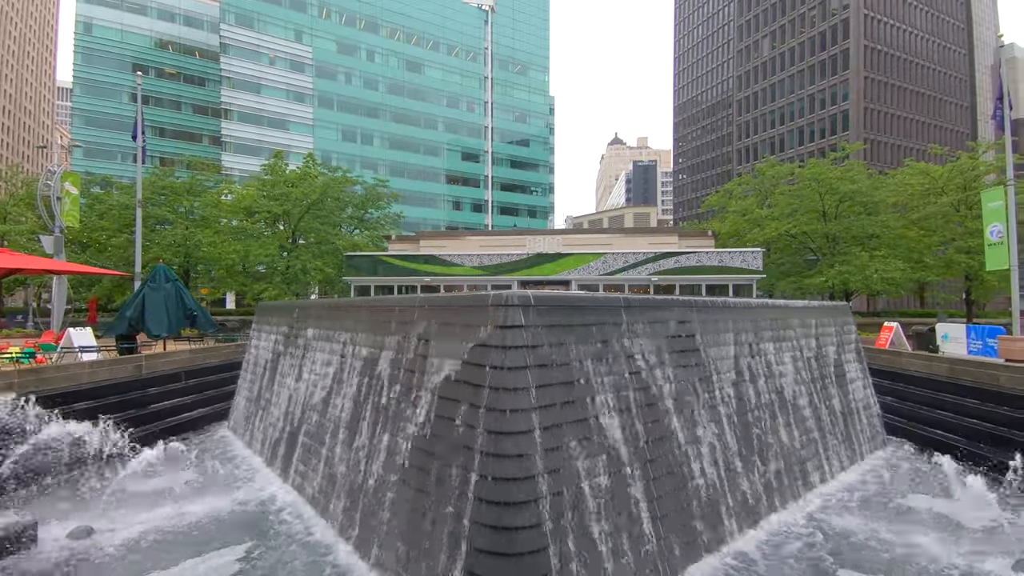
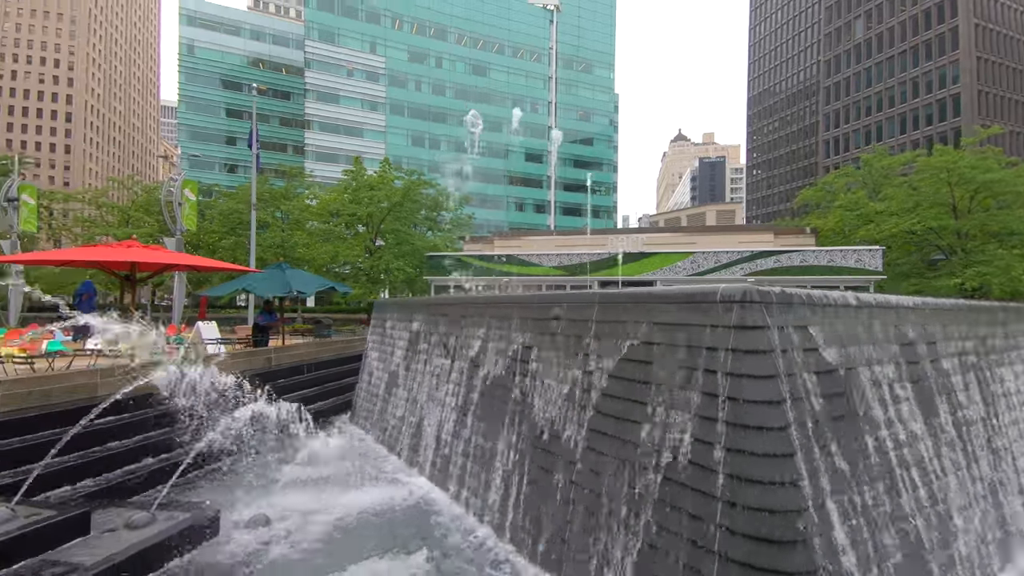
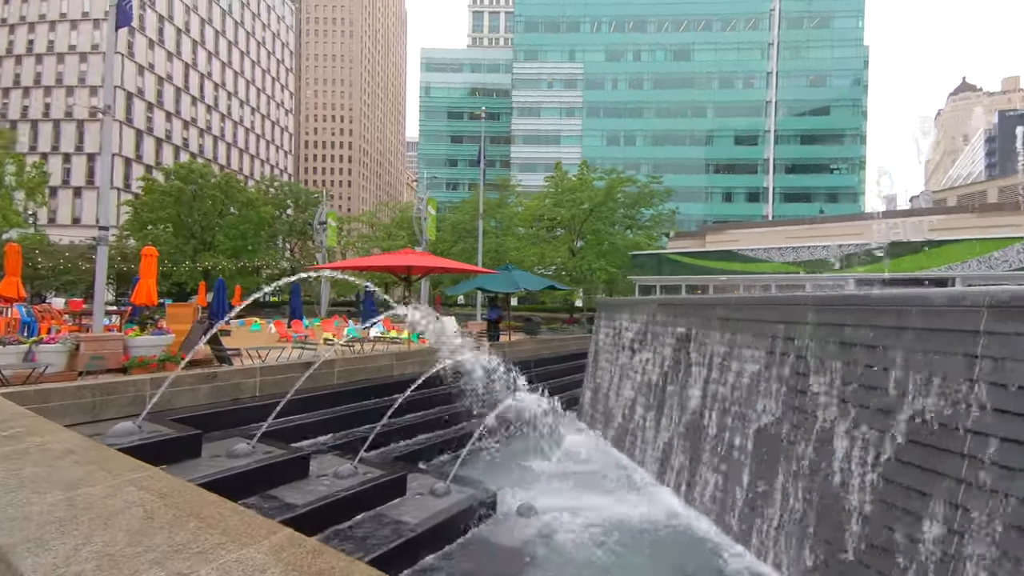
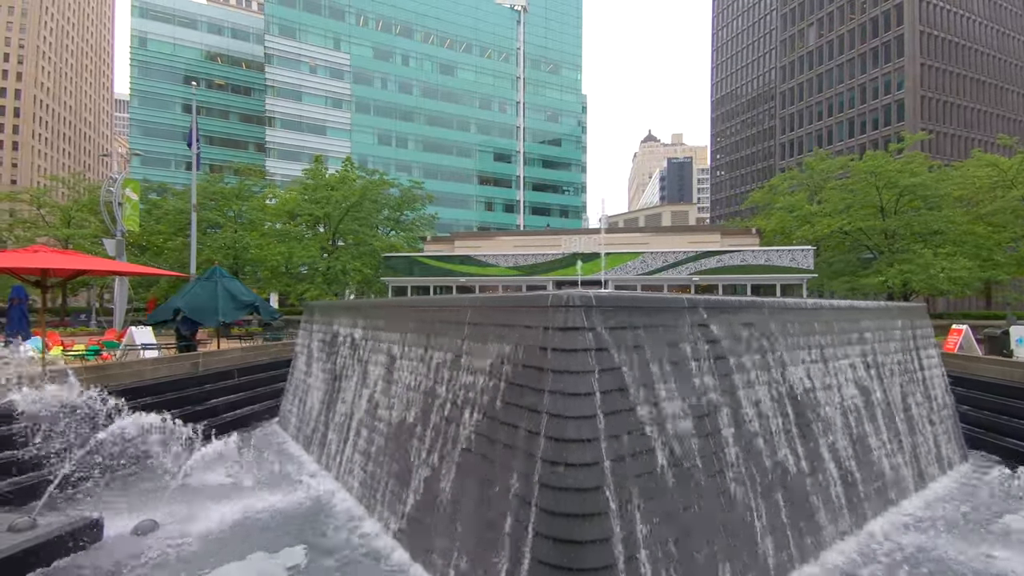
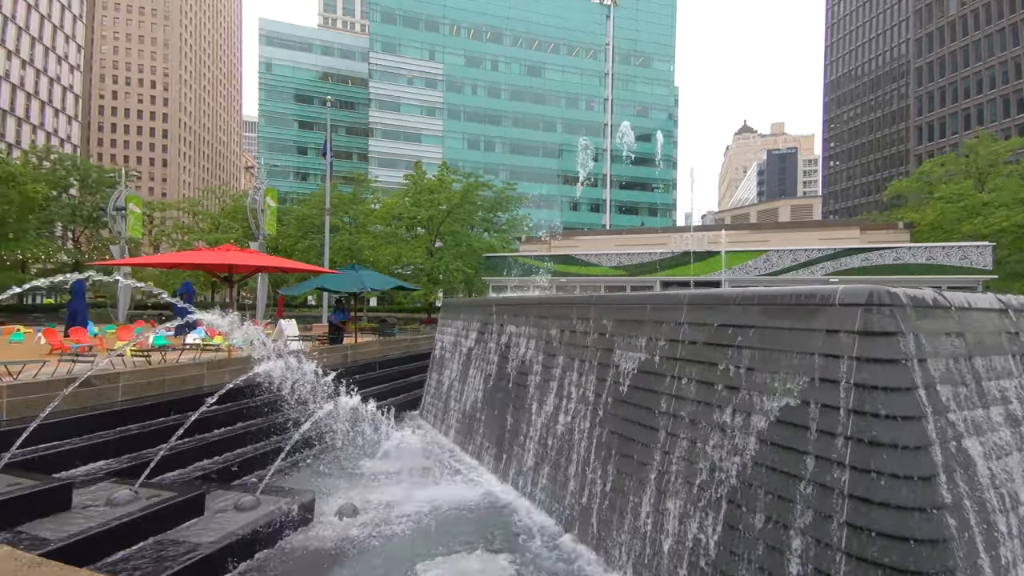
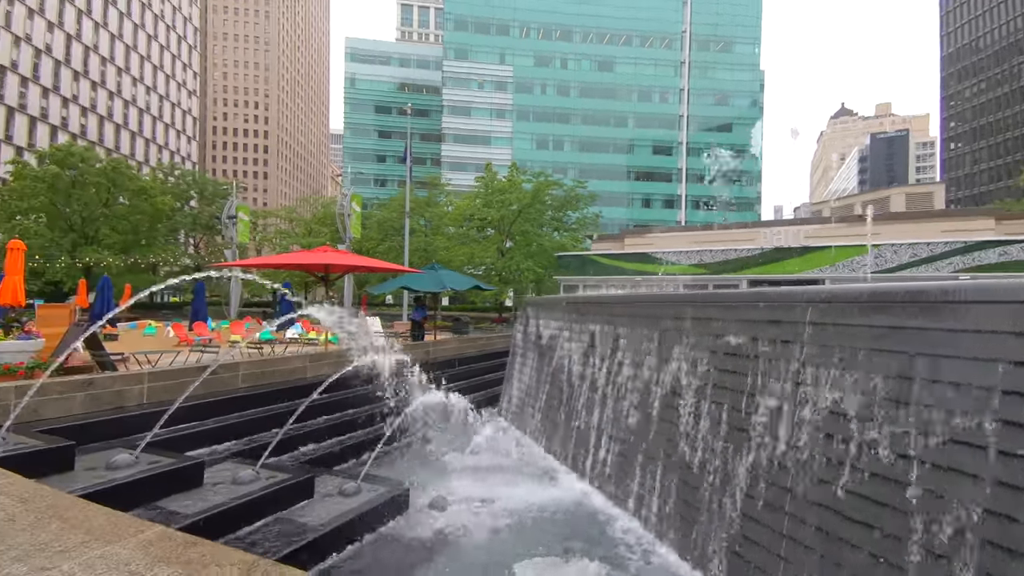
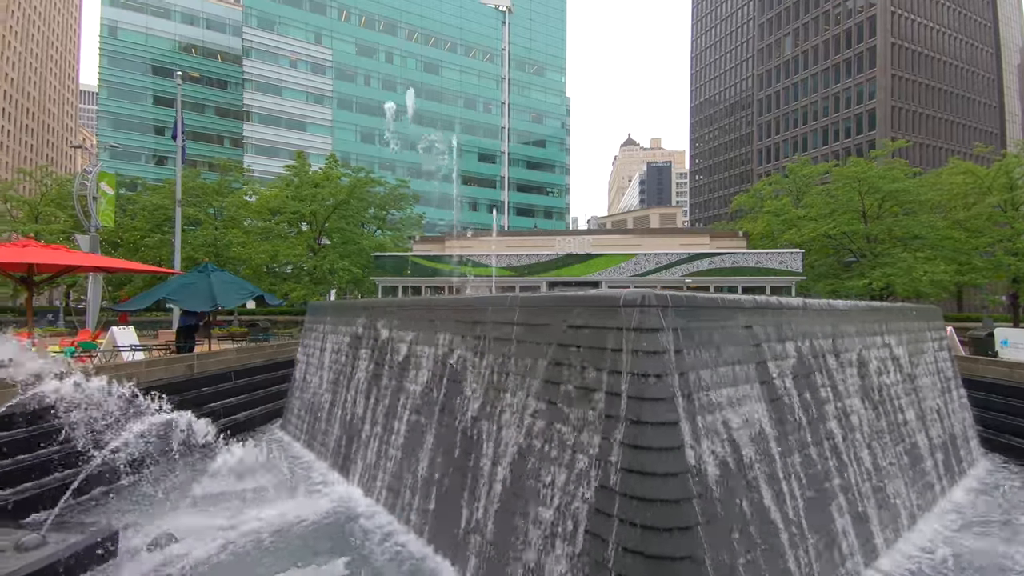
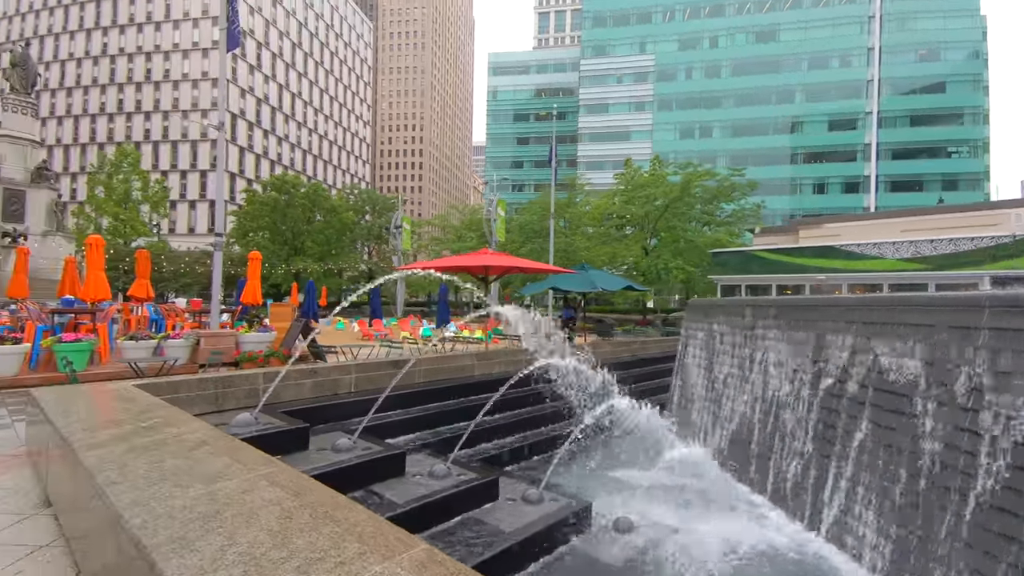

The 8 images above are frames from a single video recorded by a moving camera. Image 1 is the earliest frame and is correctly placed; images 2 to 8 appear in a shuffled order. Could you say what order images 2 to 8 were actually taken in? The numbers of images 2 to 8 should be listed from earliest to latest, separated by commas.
4, 7, 2, 5, 6, 3, 8
